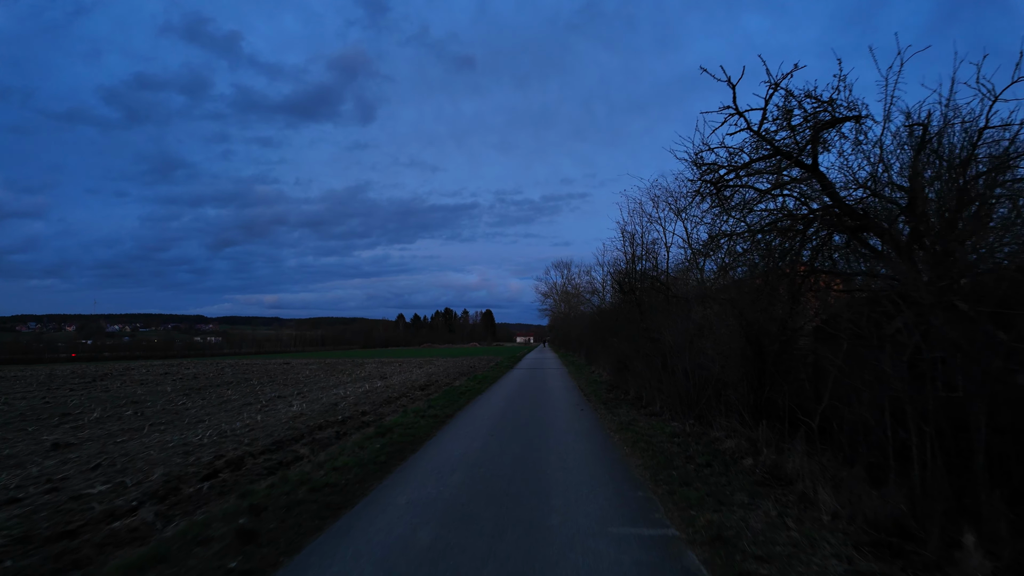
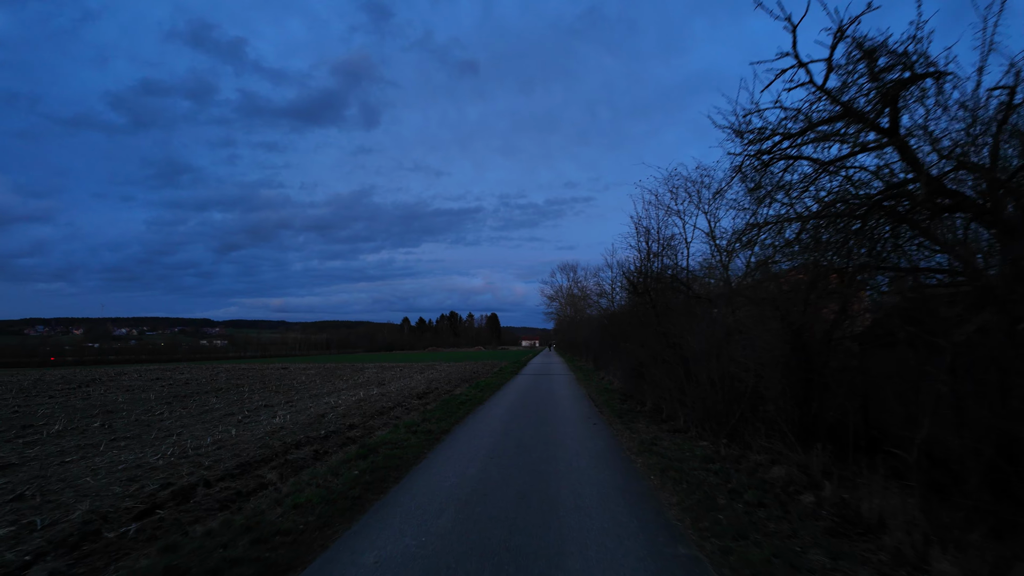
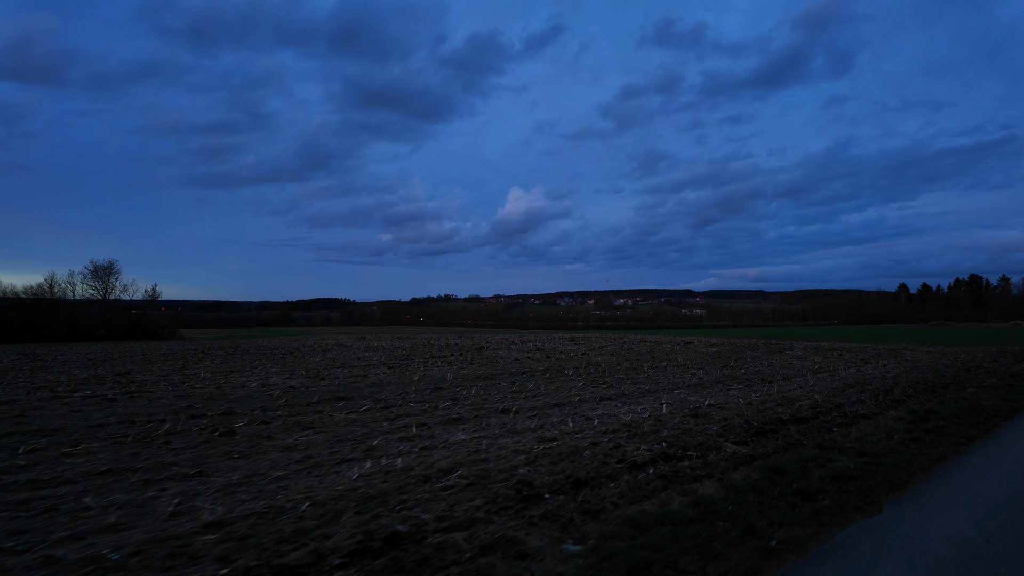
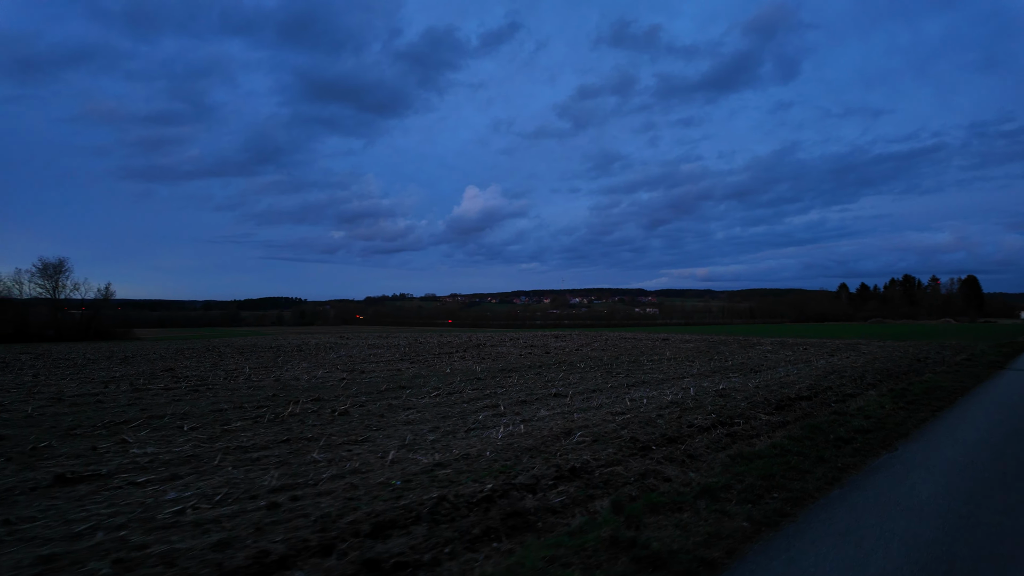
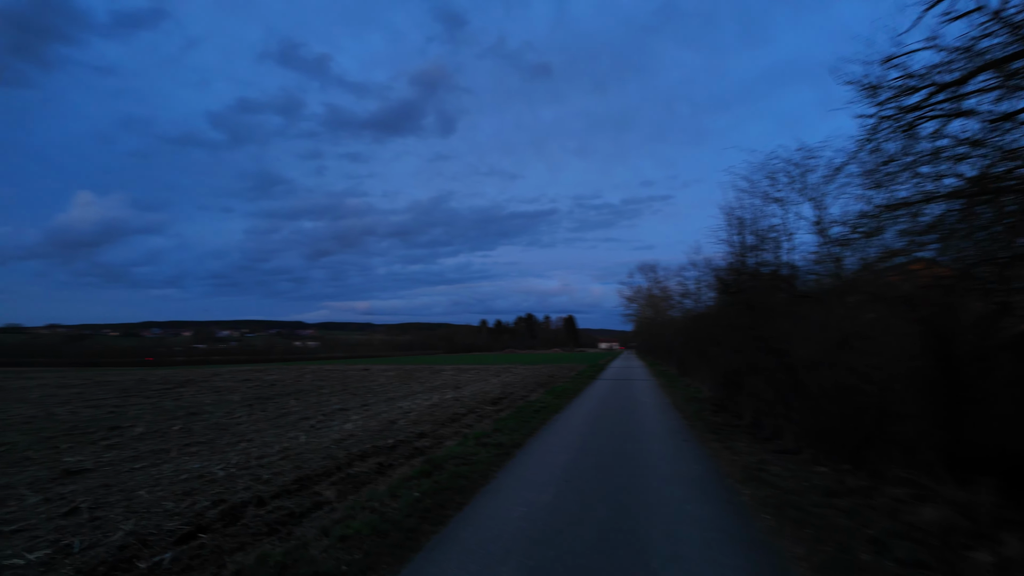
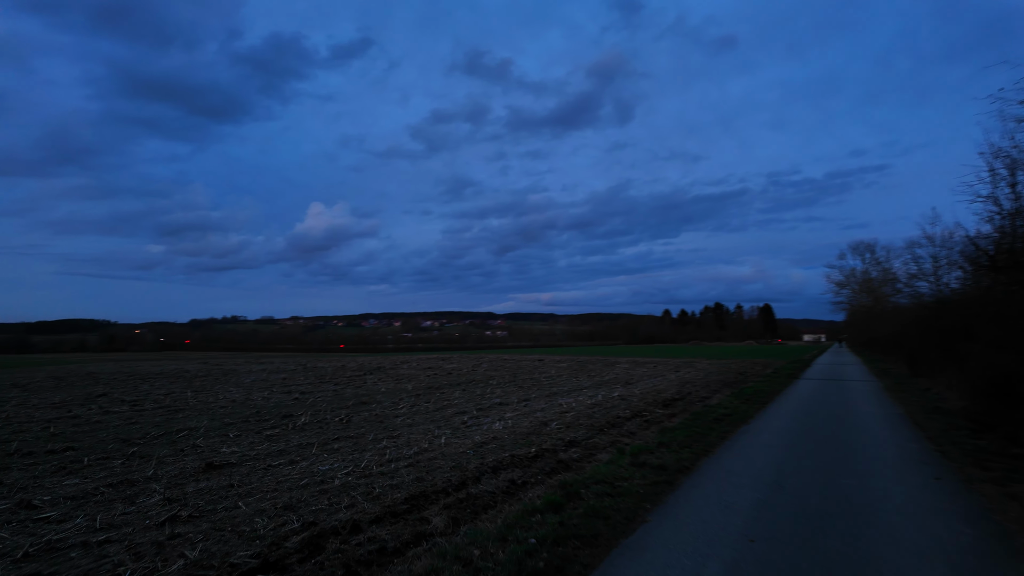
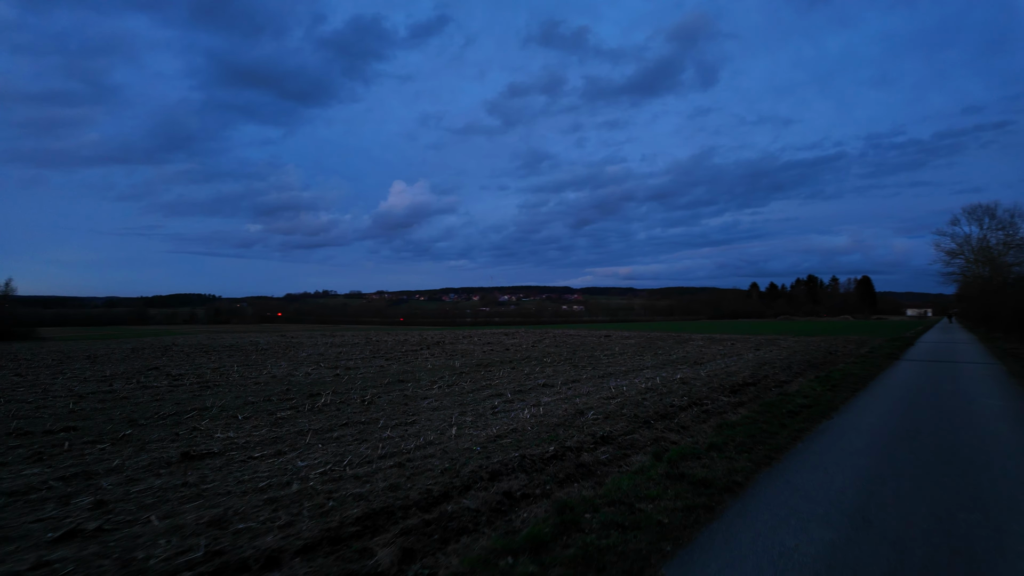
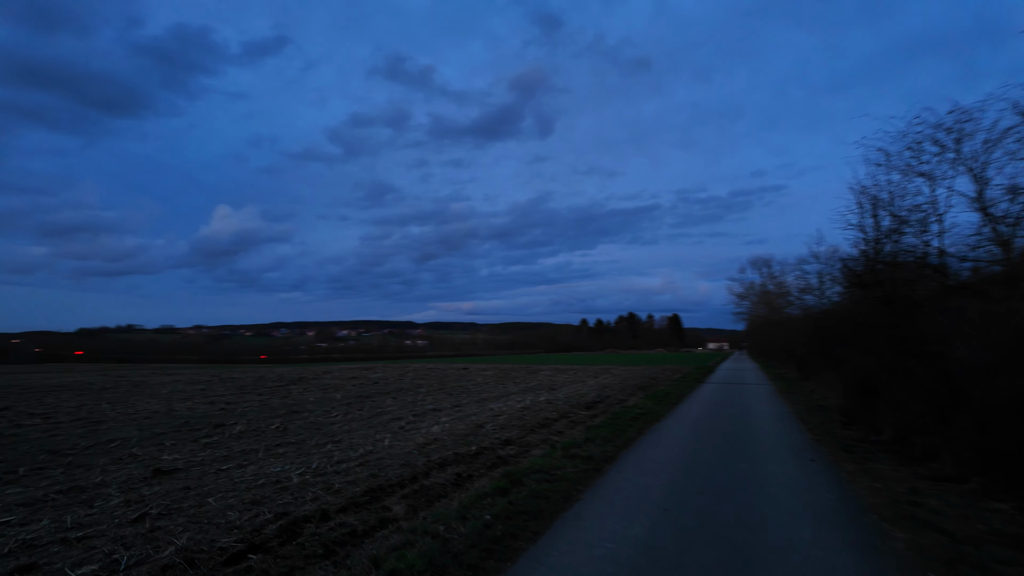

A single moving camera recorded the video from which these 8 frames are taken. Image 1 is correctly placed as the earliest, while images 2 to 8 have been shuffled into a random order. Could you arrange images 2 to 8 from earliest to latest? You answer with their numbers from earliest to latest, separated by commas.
2, 5, 8, 6, 7, 4, 3
